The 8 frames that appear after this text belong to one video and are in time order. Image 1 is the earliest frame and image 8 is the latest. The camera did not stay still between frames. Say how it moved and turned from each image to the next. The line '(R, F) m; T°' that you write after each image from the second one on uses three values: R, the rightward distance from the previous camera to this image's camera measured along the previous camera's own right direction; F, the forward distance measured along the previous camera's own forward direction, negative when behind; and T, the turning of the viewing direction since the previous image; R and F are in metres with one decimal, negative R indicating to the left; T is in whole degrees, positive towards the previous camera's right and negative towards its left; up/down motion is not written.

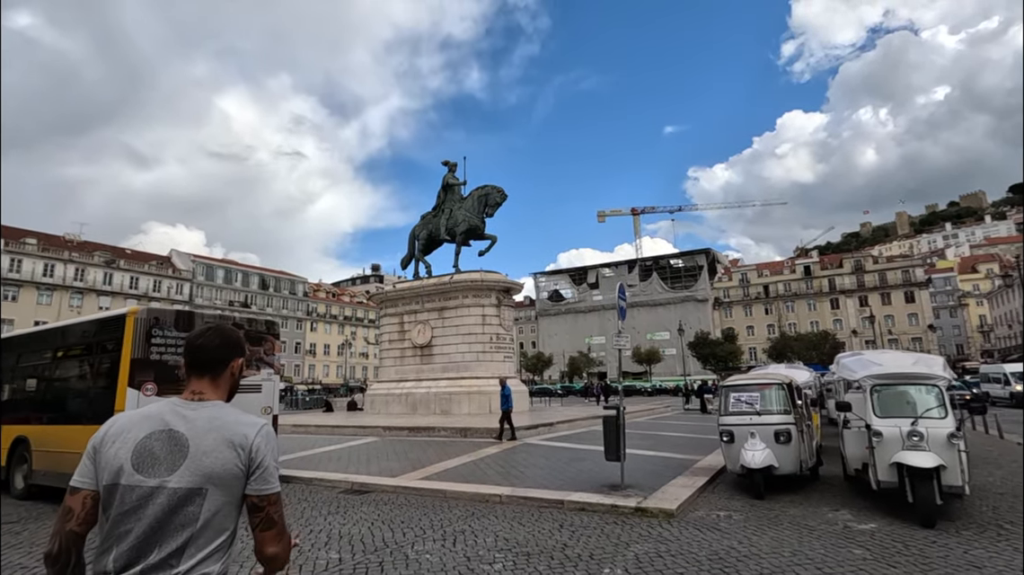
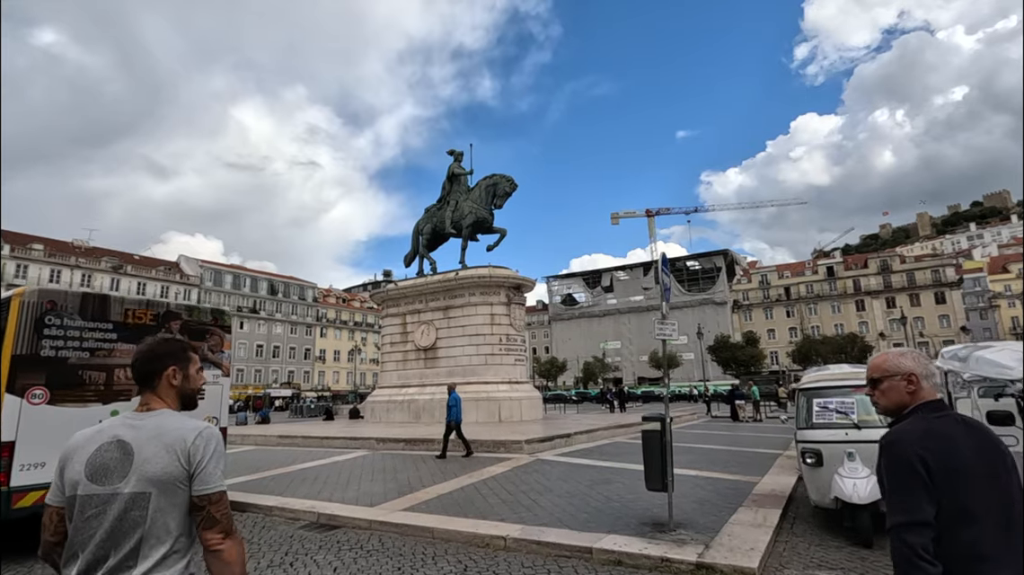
(+0.1, +1.9) m; -1°
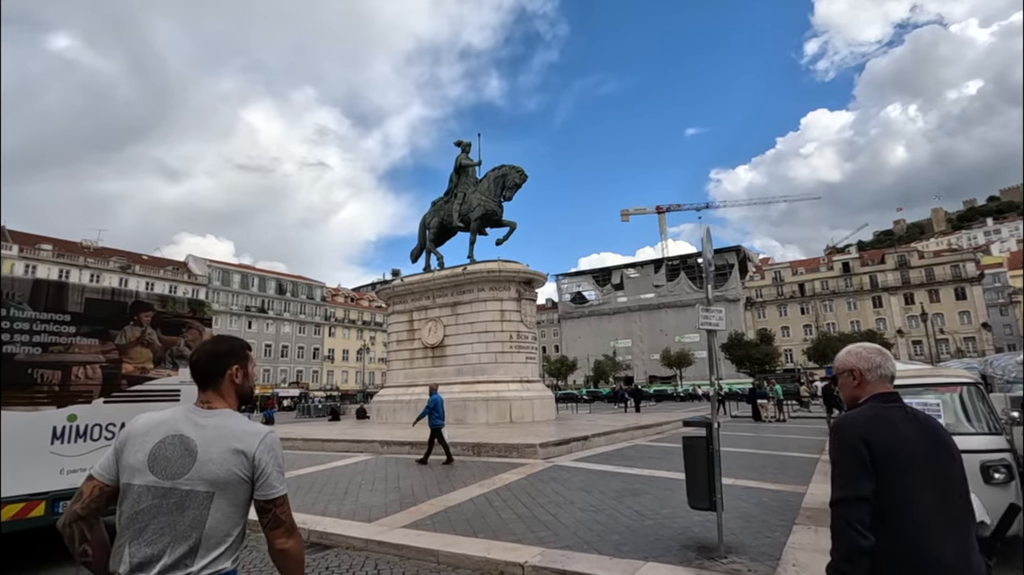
(-0.1, +0.8) m; -1°
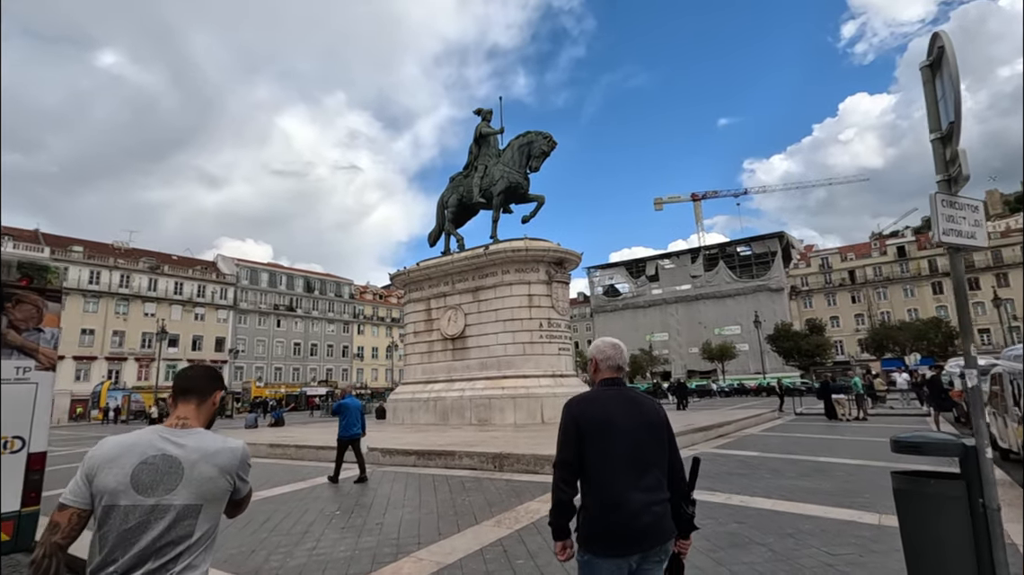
(0.0, +2.4) m; -3°
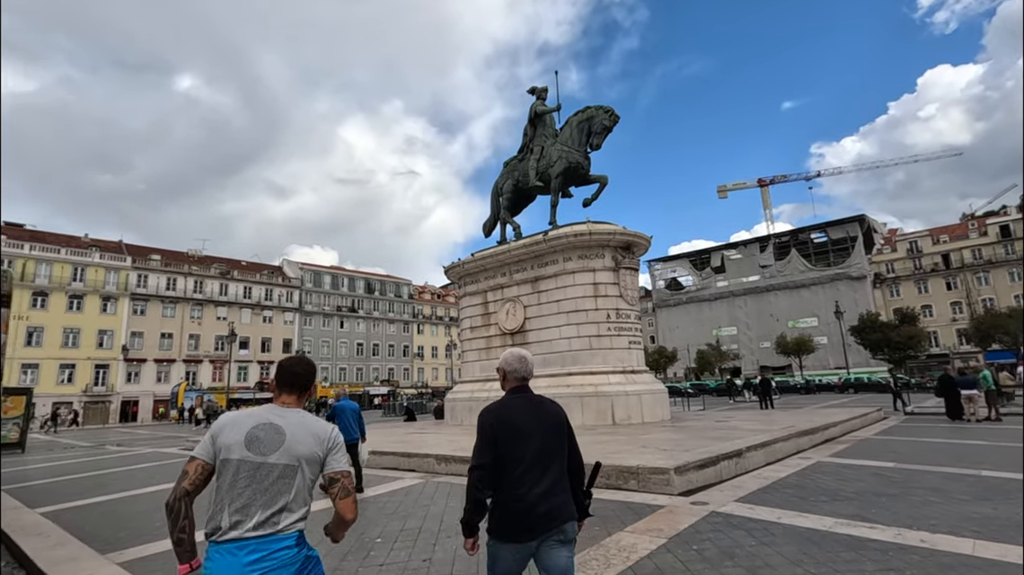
(-0.2, +1.4) m; -6°
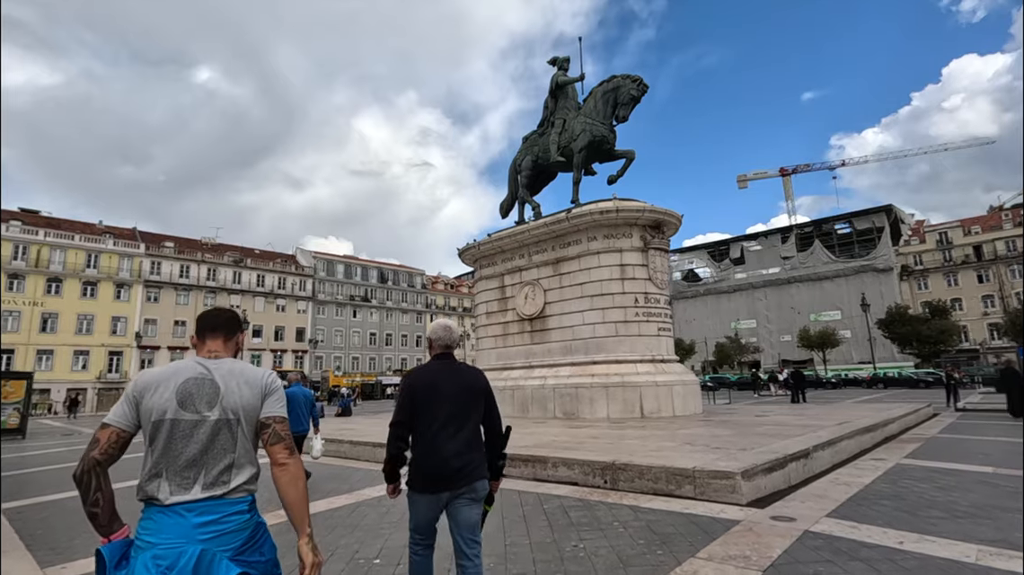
(-0.2, +1.1) m; -1°
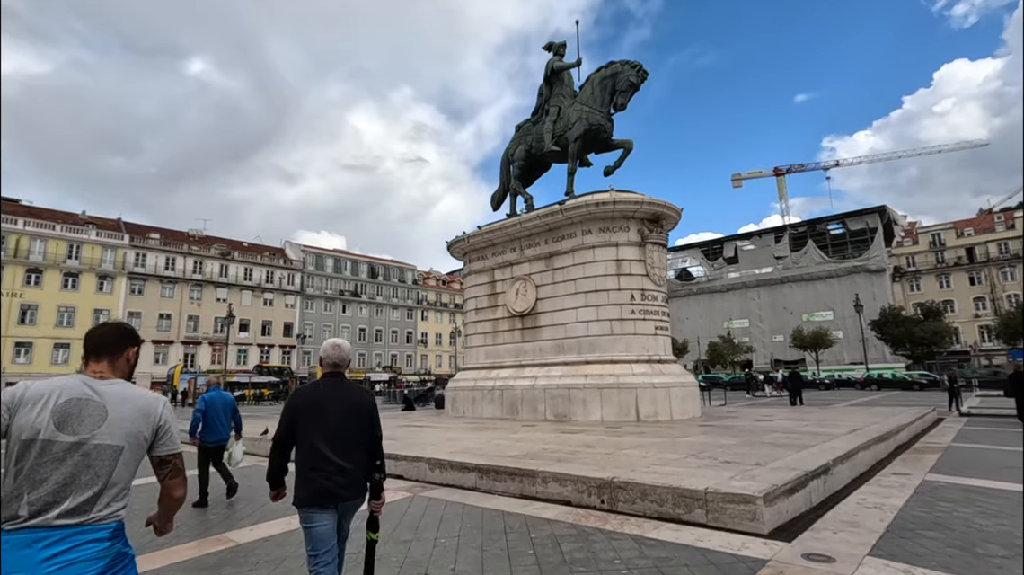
(+0.1, +0.8) m; +1°
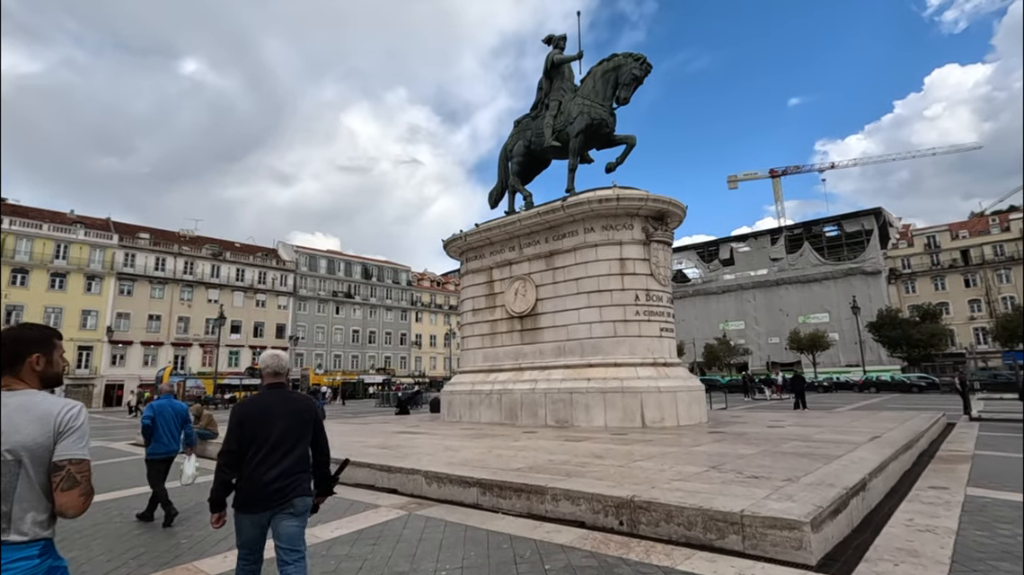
(-0.1, +0.6) m; +1°
